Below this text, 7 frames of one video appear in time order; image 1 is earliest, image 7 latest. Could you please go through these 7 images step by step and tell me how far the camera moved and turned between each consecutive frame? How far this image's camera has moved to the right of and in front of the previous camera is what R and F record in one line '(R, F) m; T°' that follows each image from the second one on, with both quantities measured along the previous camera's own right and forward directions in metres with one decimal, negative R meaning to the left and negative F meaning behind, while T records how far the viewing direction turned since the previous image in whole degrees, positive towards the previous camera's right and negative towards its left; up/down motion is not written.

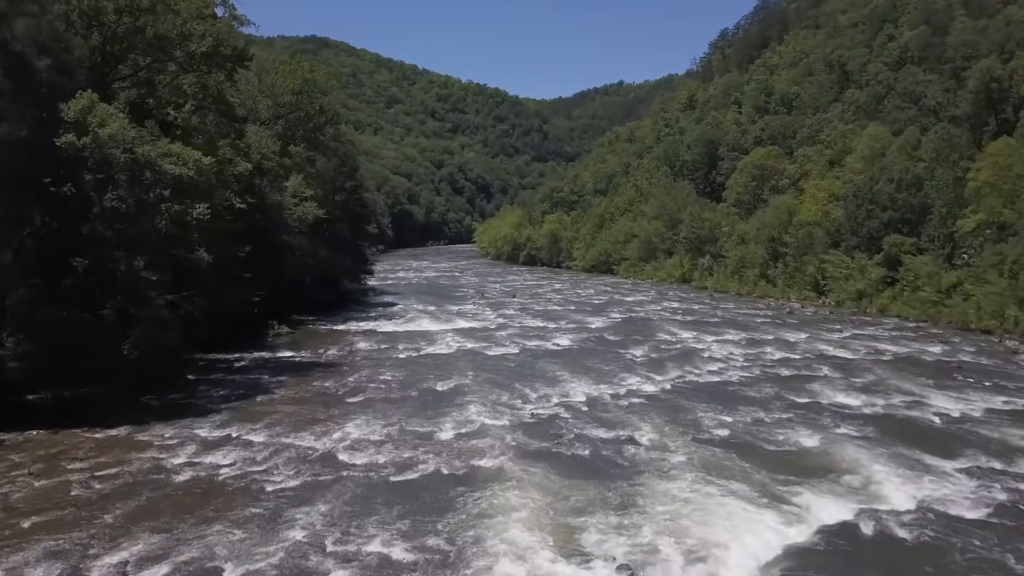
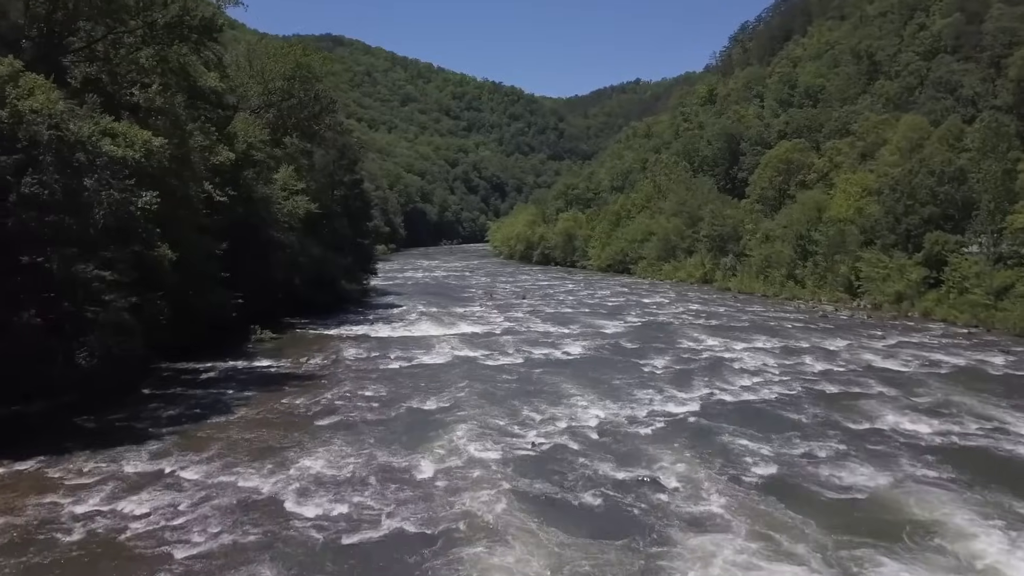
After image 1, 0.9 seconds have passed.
(+0.3, +3.0) m; -1°
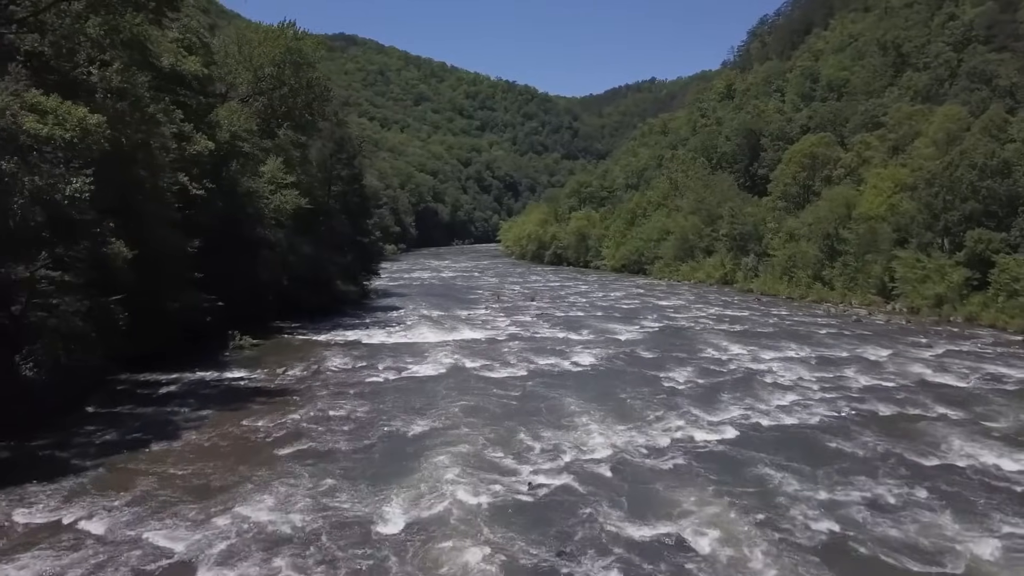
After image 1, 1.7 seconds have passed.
(+0.3, +2.7) m; -1°
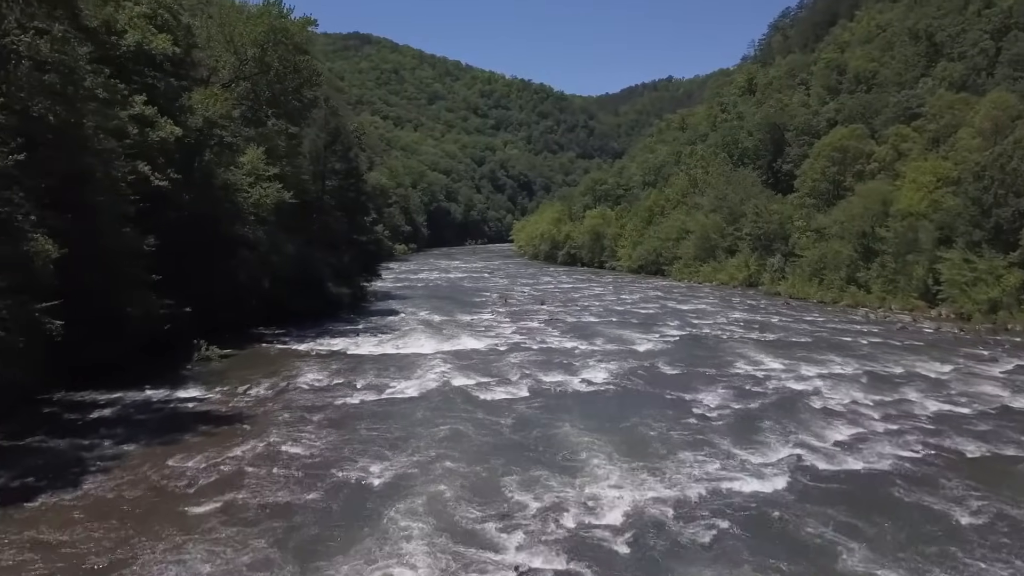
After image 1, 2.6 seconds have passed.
(+0.4, +3.2) m; -1°
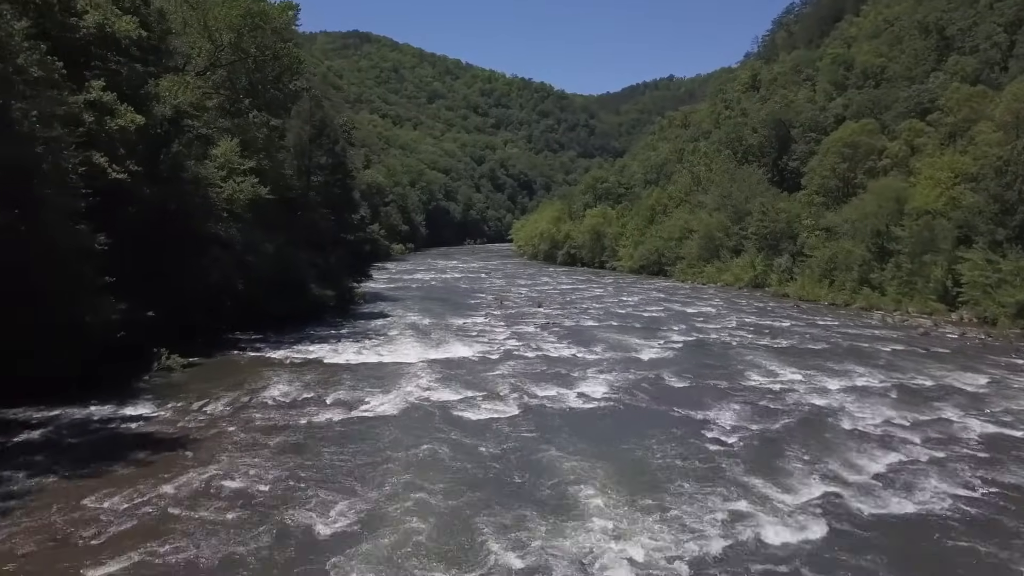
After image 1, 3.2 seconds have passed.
(+0.3, +2.1) m; 0°
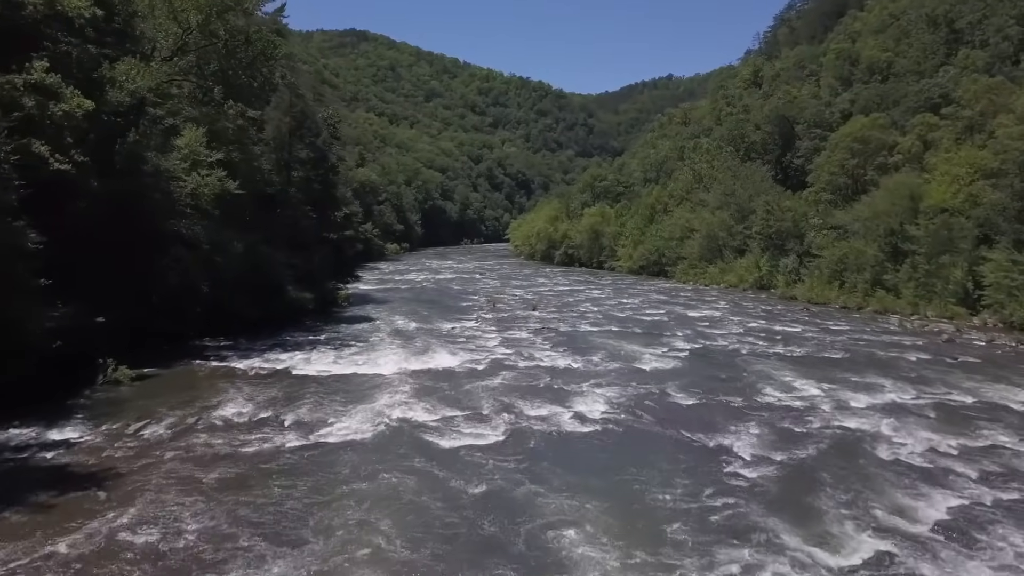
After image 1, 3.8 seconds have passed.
(+0.2, +2.2) m; 0°
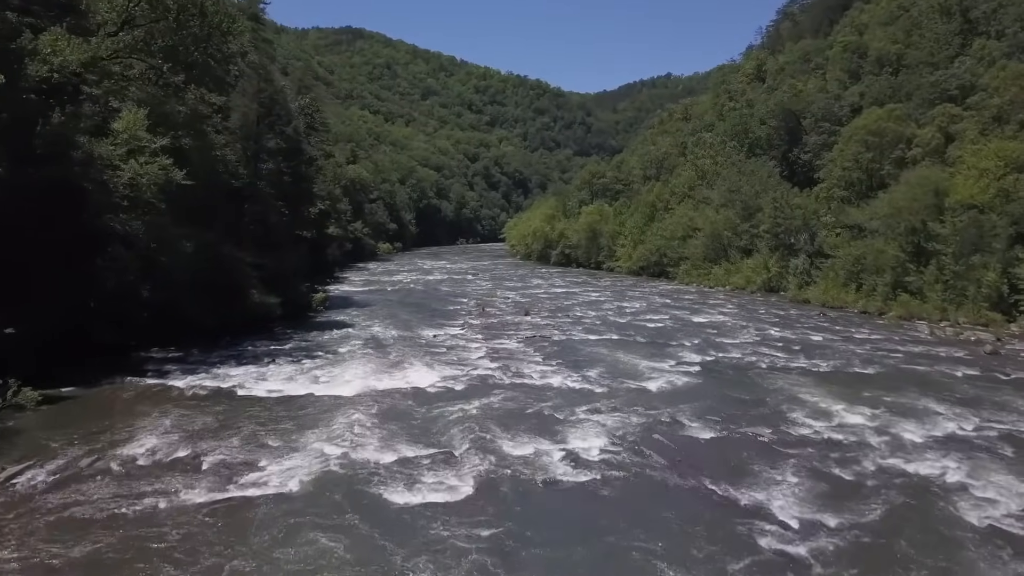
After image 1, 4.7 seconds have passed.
(+0.3, +3.1) m; 0°
